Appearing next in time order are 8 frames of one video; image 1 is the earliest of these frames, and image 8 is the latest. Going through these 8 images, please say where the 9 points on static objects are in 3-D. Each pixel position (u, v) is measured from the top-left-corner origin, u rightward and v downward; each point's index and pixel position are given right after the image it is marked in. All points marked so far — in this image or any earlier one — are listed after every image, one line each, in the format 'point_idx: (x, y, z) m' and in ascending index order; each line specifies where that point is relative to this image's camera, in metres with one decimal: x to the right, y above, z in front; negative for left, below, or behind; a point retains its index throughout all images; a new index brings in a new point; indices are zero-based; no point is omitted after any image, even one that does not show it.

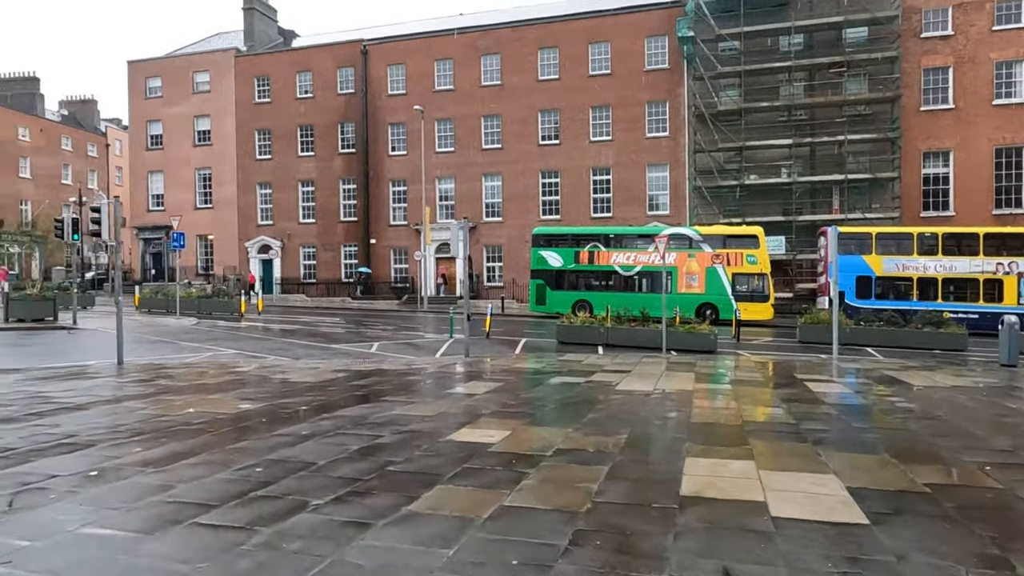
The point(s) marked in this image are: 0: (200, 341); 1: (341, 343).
0: (-8.9, -1.5, +18.9) m
1: (-4.9, -1.6, +19.0) m
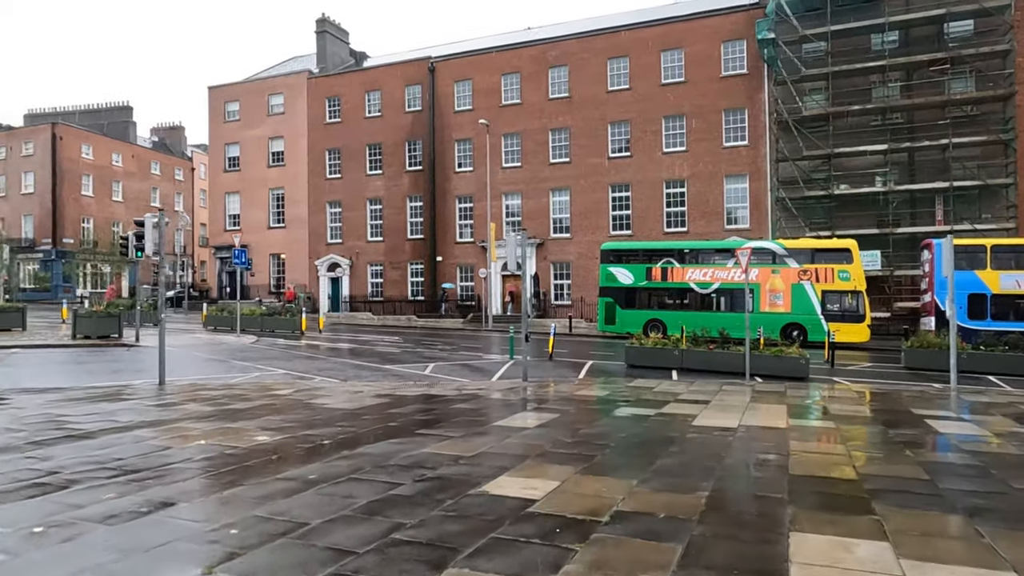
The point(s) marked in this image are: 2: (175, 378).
0: (-7.2, -2.0, +18.4) m
1: (-3.2, -2.1, +18.0) m
2: (-7.3, -2.0, +14.4) m
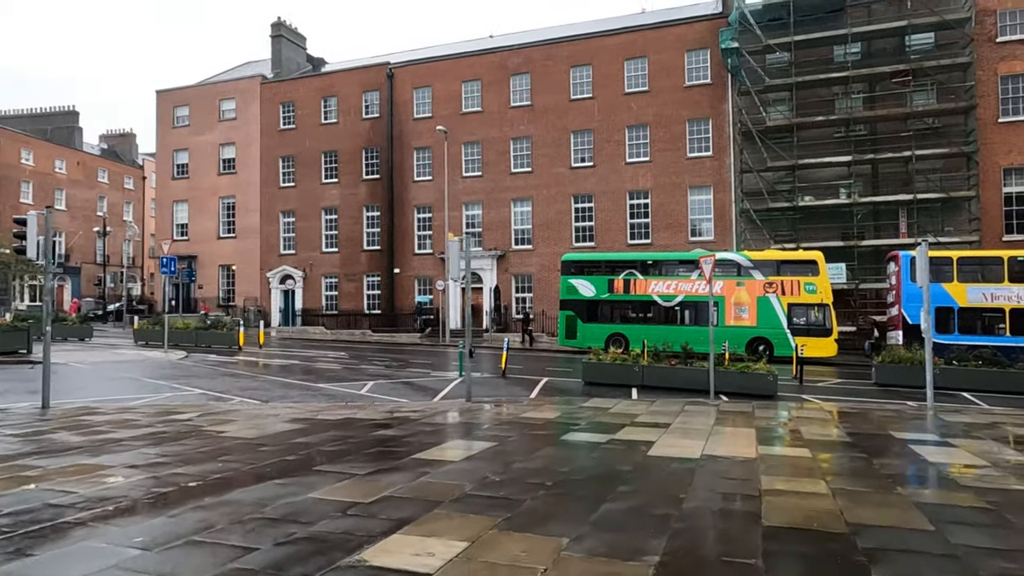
0: (-8.5, -2.2, +16.6) m
1: (-4.4, -2.3, +16.4) m
2: (-8.4, -2.1, +12.6) m
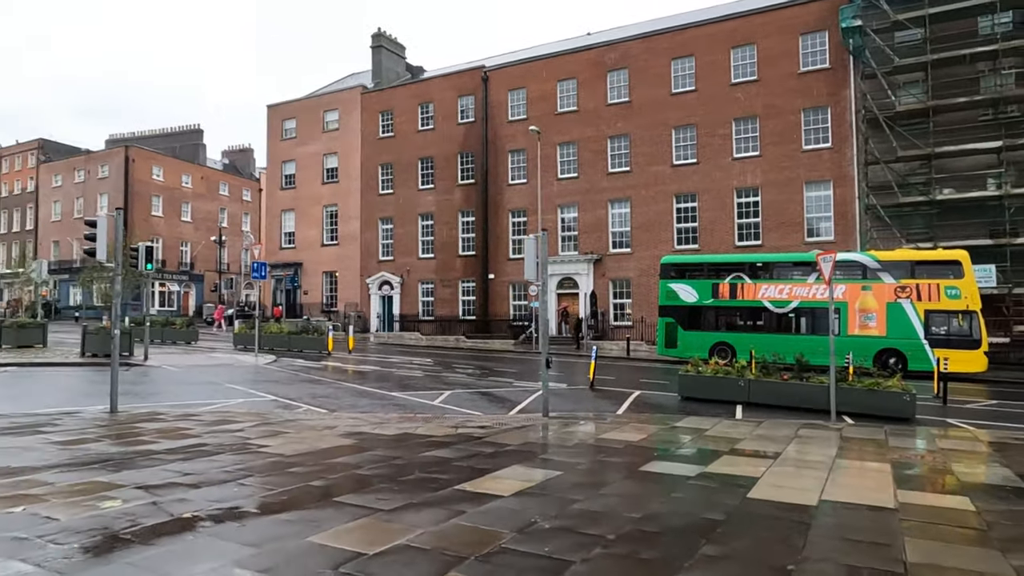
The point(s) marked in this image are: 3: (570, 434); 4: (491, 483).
0: (-6.4, -2.3, +16.4) m
1: (-2.4, -2.4, +15.6) m
2: (-7.0, -2.2, +12.5) m
3: (+0.9, -2.2, +10.1) m
4: (-0.2, -2.0, +6.7) m
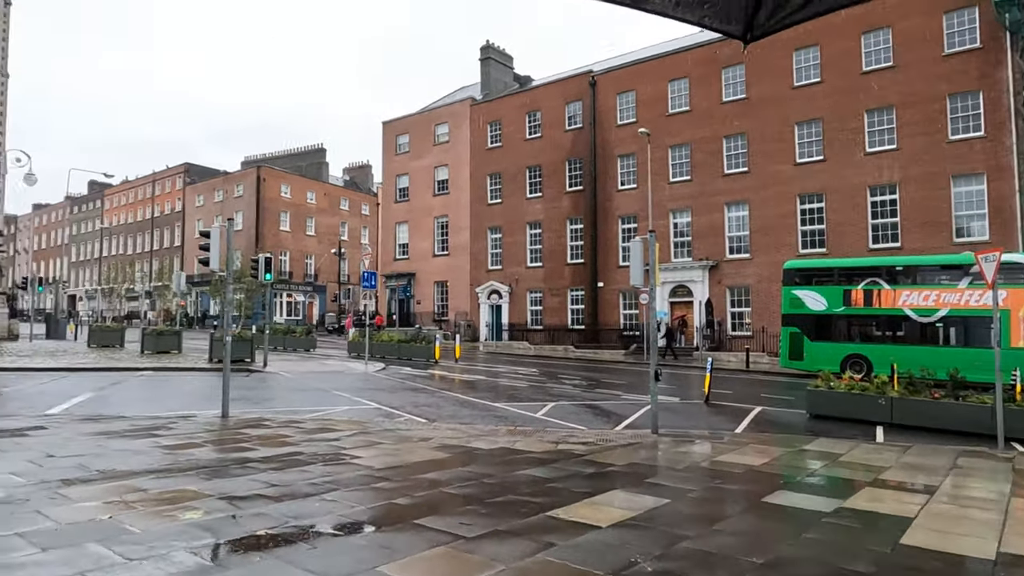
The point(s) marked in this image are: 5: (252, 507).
0: (-3.8, -2.5, +16.6) m
1: (0.0, -2.6, +15.2) m
2: (-5.0, -2.4, +12.8) m
3: (+2.3, -2.3, +9.2) m
4: (+0.7, -2.0, +6.0) m
5: (-2.2, -1.9, +5.8) m
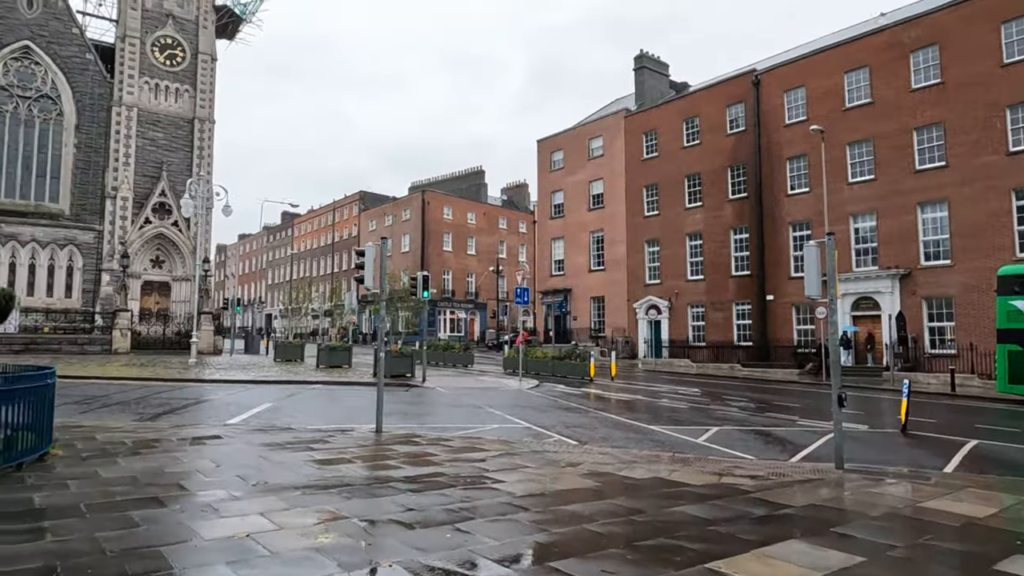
0: (0.0, -2.9, +16.3) m
1: (+3.3, -2.9, +14.1) m
2: (-2.1, -2.7, +12.9) m
3: (+4.2, -2.4, +7.7) m
4: (+1.8, -2.1, +5.0) m
5: (-1.0, -2.0, +5.5) m
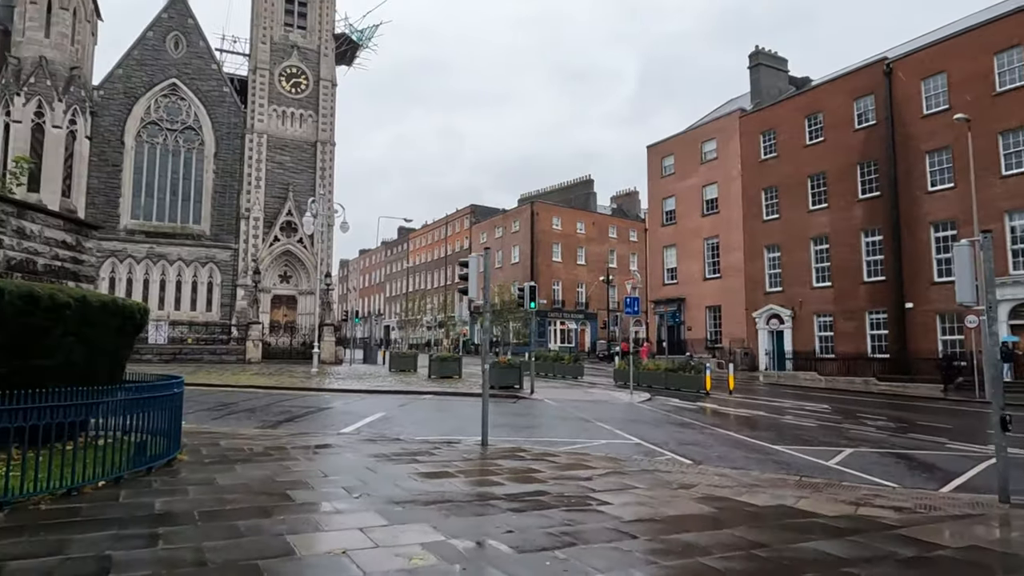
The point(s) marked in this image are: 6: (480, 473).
0: (+2.6, -3.2, +15.7) m
1: (+5.5, -3.0, +12.9) m
2: (0.0, -2.9, +12.7) m
3: (+5.3, -2.4, +6.5) m
4: (+2.5, -2.1, +4.2) m
5: (-0.2, -2.1, +5.3) m
6: (-0.5, -2.5, +9.1) m
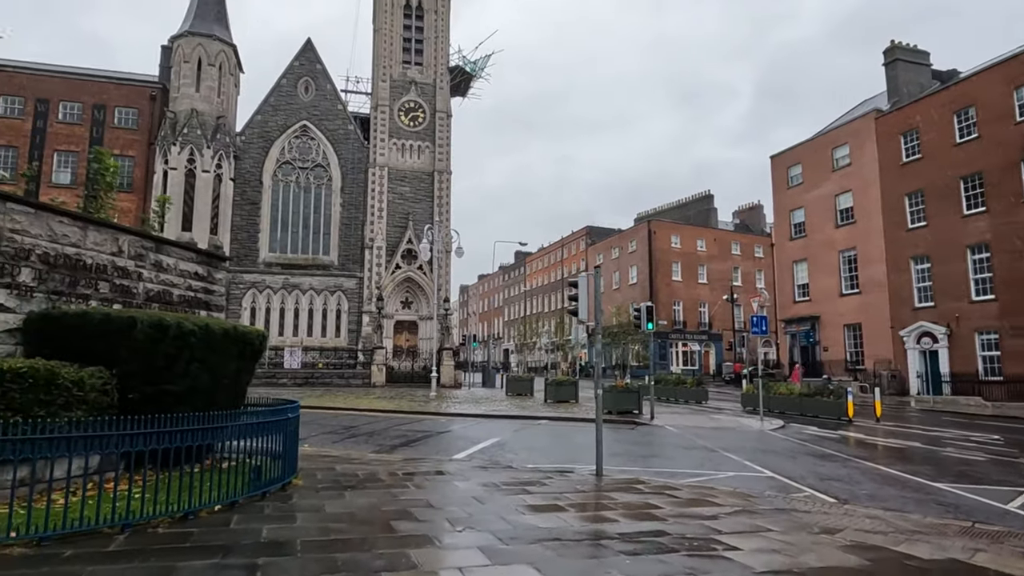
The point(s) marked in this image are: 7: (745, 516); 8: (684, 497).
0: (+5.2, -3.5, +14.4) m
1: (+7.6, -3.3, +11.2) m
2: (+2.1, -3.3, +12.0) m
3: (+6.2, -2.5, +4.9) m
4: (+3.1, -2.1, +3.2) m
5: (+0.6, -2.3, +4.7) m
6: (+1.0, -2.8, +8.5) m
7: (+2.9, -2.8, +8.1) m
8: (+2.4, -2.9, +9.3) m
